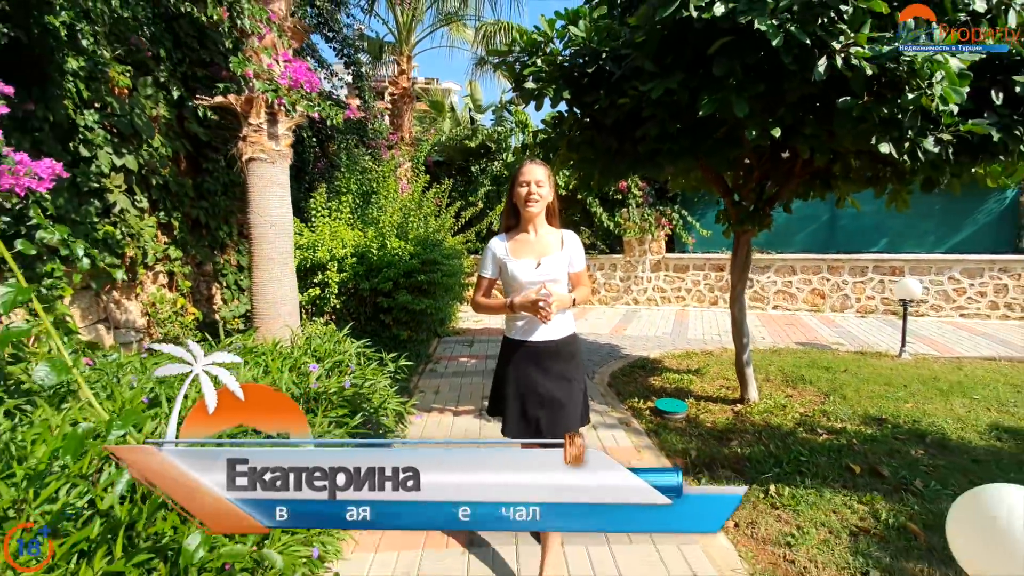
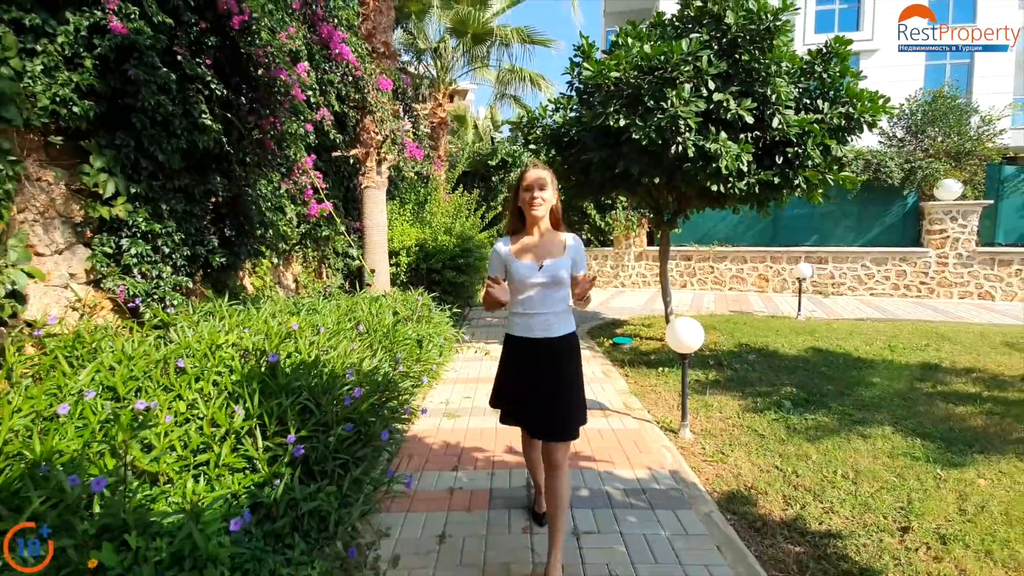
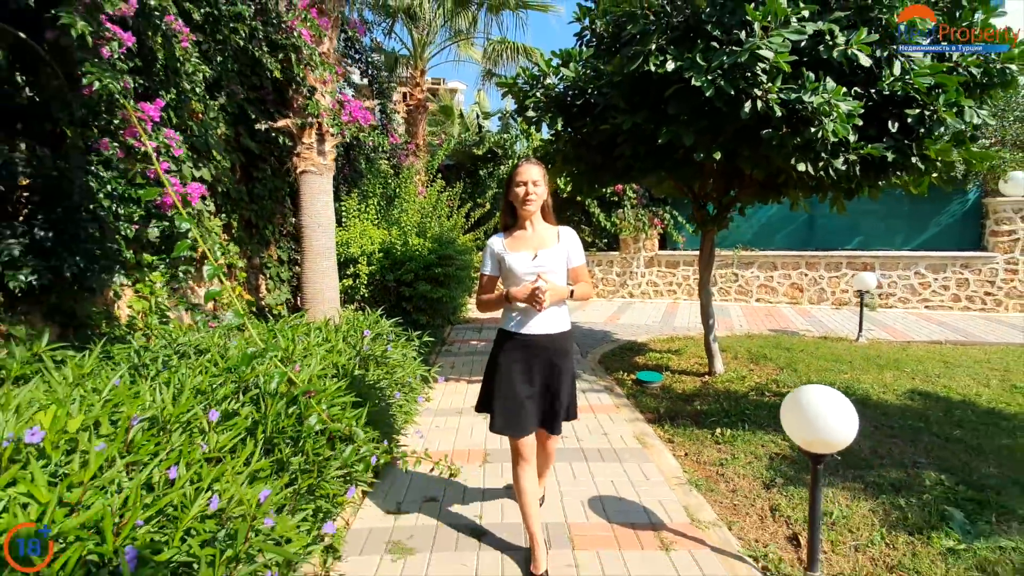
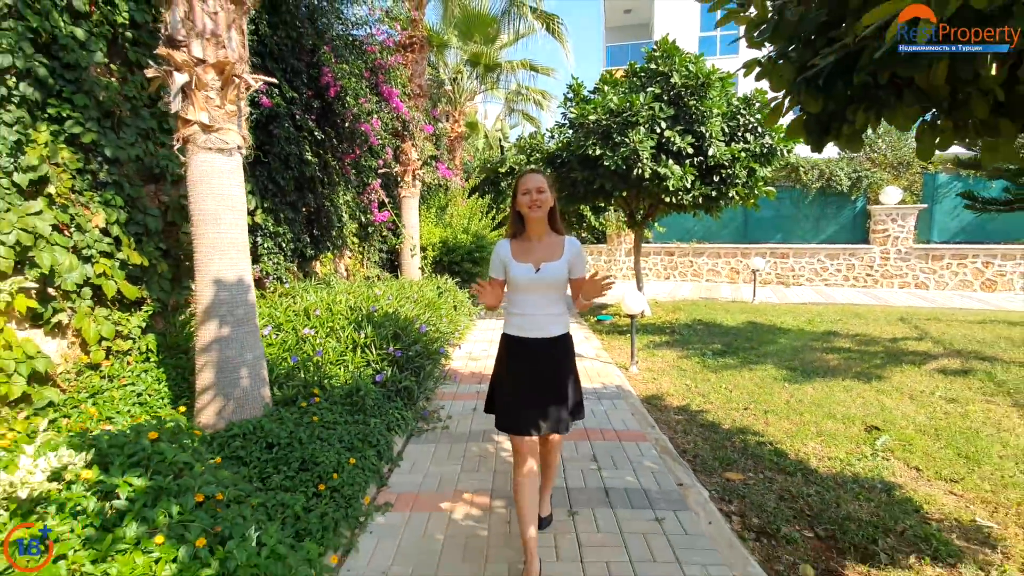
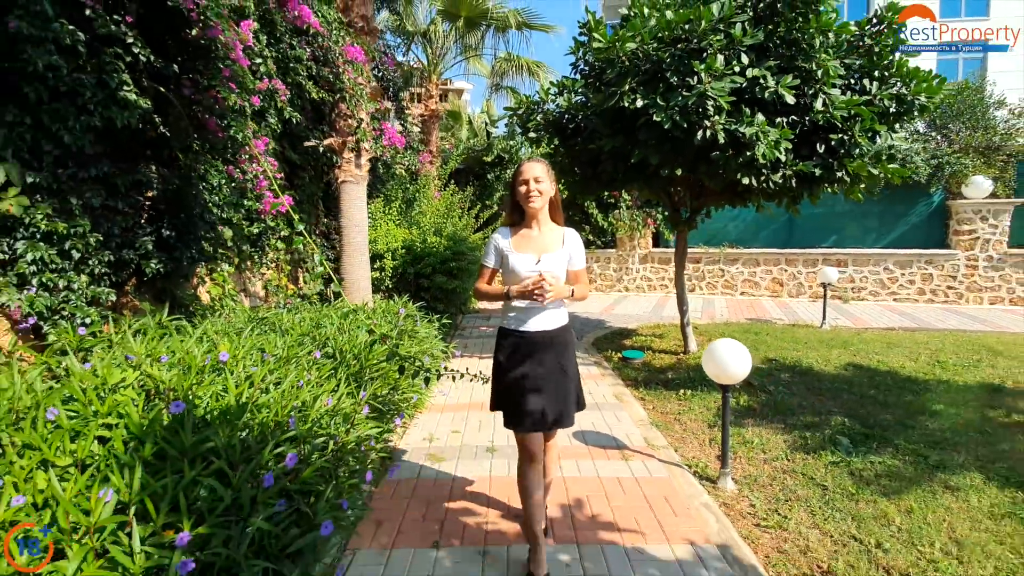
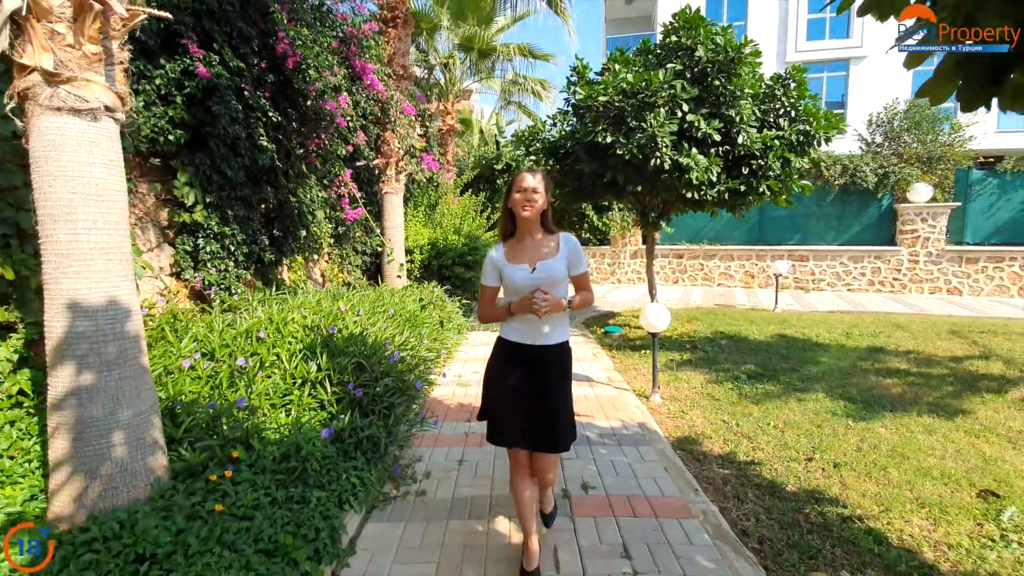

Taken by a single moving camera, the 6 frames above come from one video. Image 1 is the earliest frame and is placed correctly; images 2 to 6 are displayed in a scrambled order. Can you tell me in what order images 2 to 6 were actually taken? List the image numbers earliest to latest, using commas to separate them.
3, 5, 2, 6, 4
